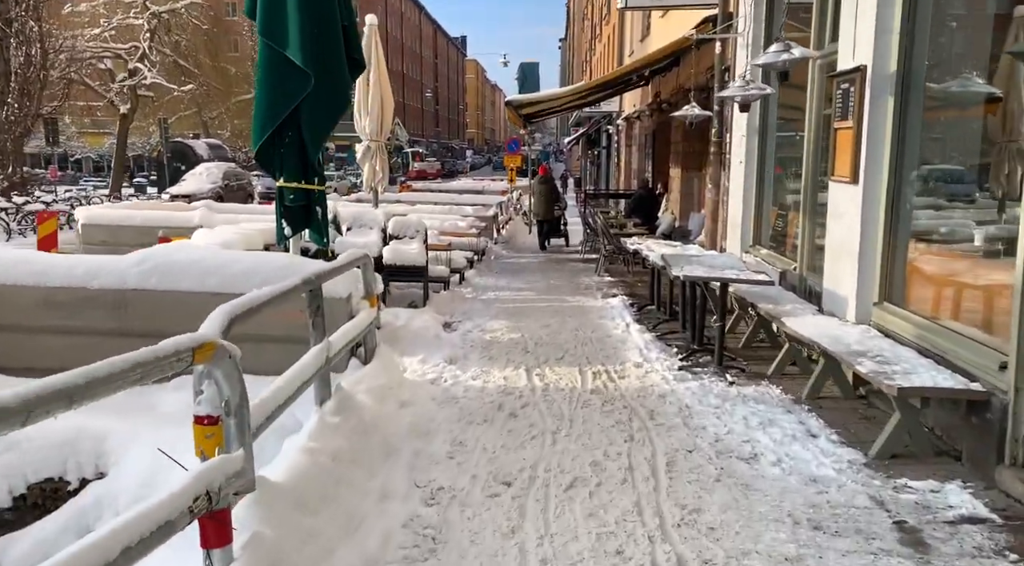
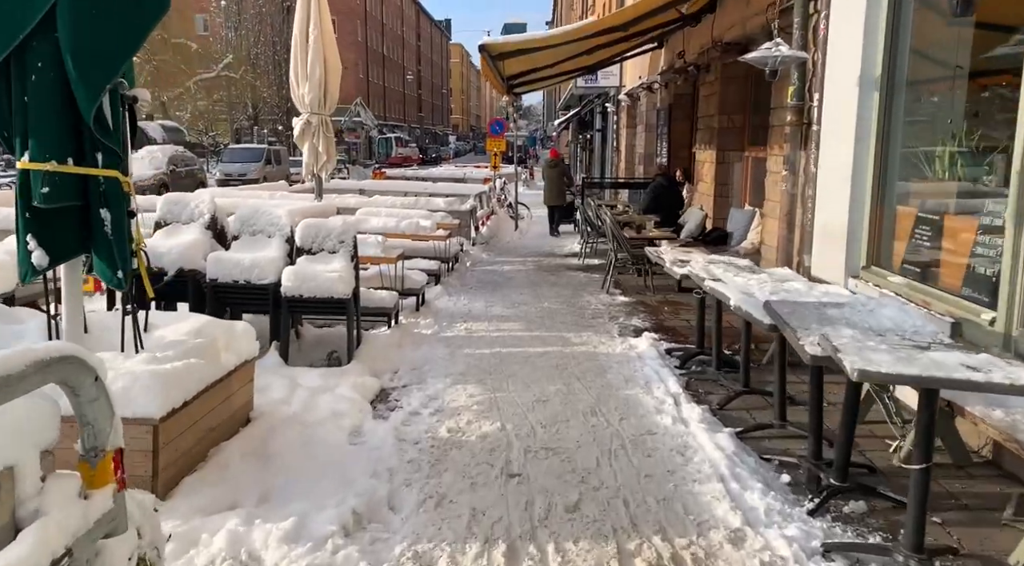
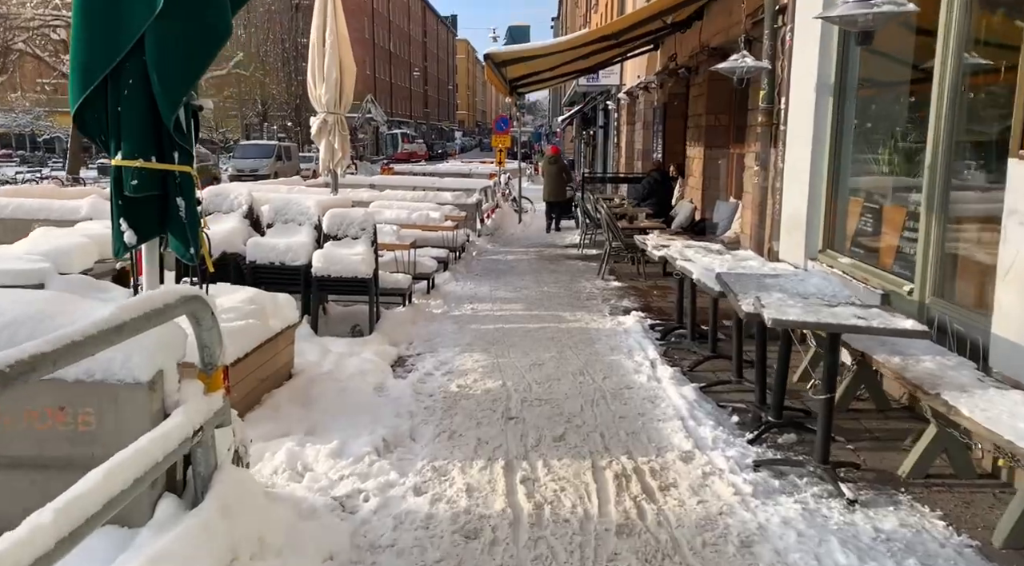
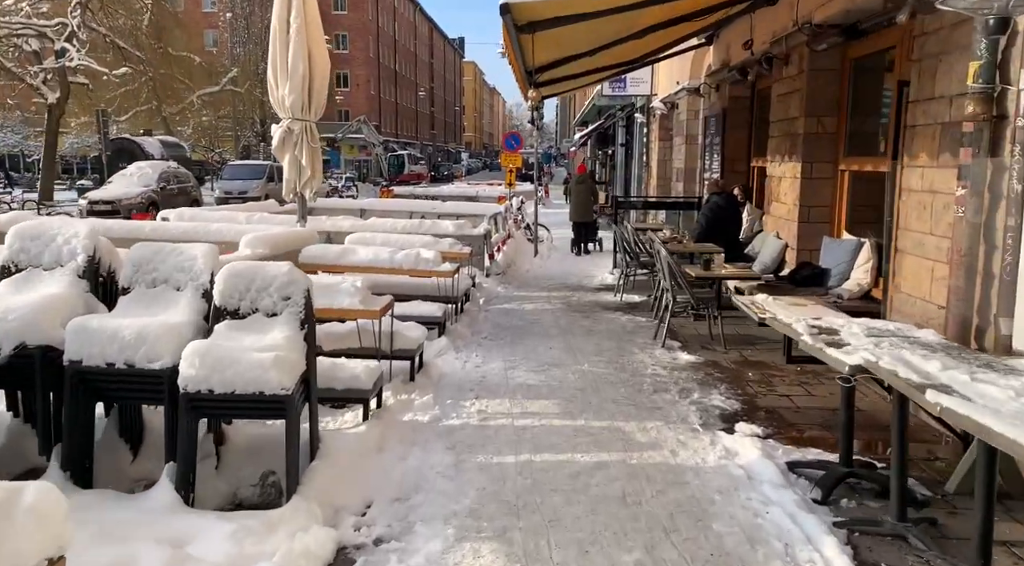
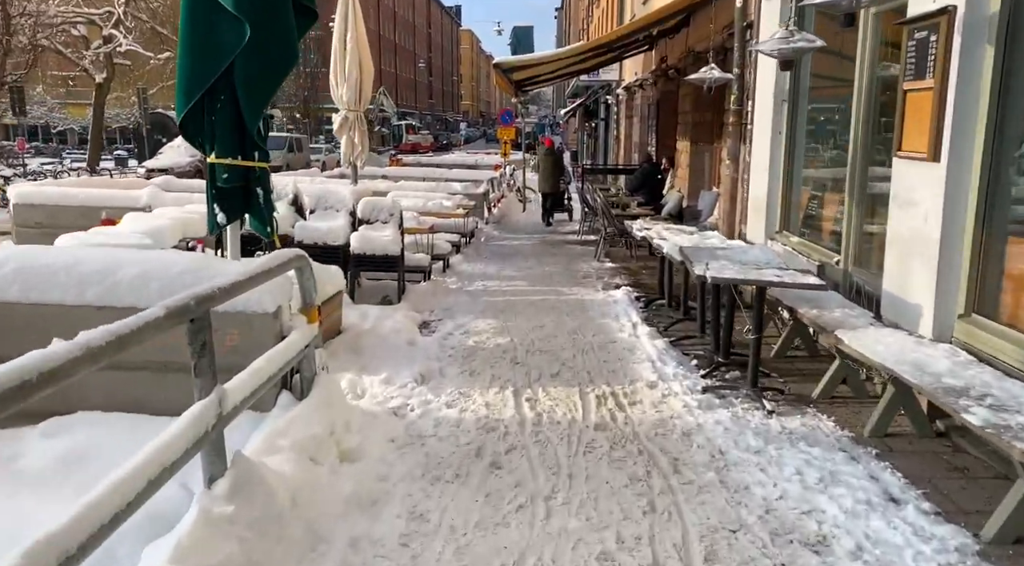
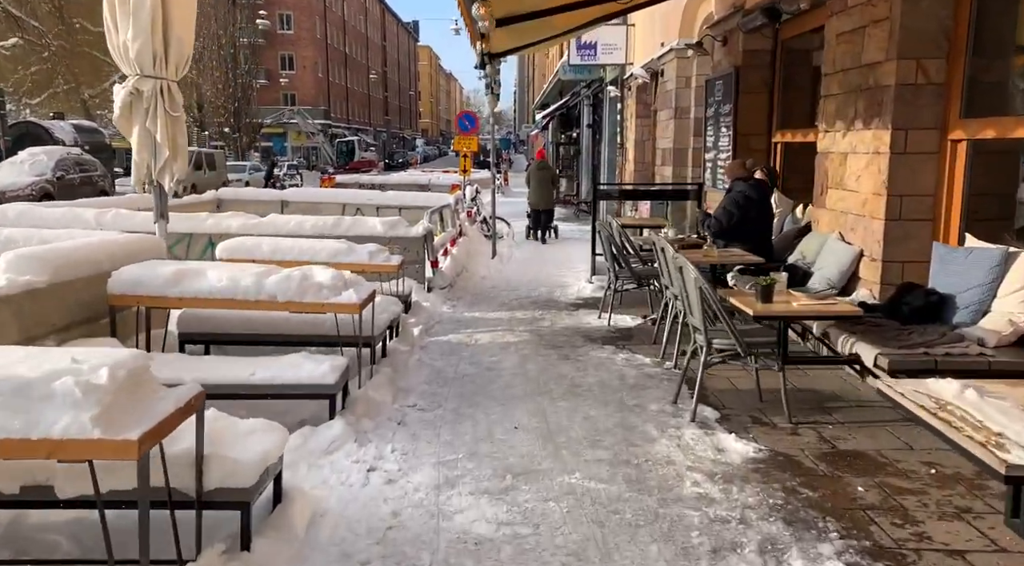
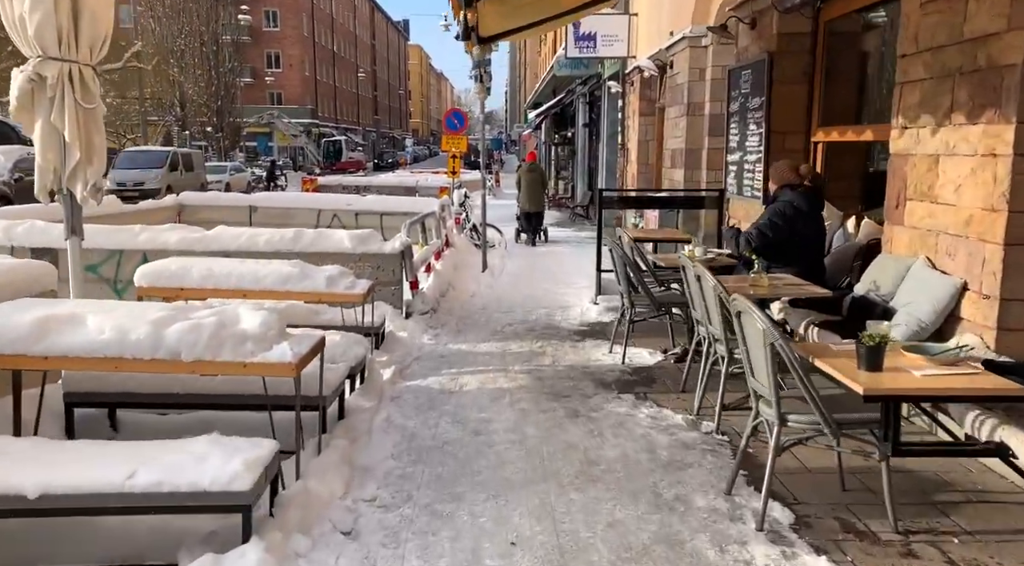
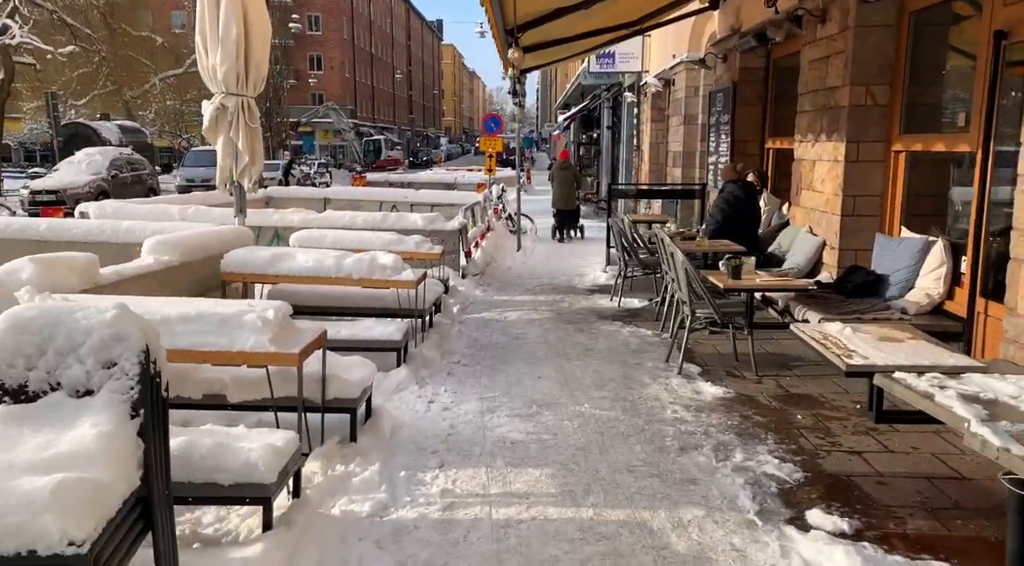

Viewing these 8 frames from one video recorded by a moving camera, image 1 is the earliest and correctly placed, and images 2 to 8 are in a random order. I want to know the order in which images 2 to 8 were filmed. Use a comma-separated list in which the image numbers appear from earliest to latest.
5, 3, 2, 4, 8, 6, 7
